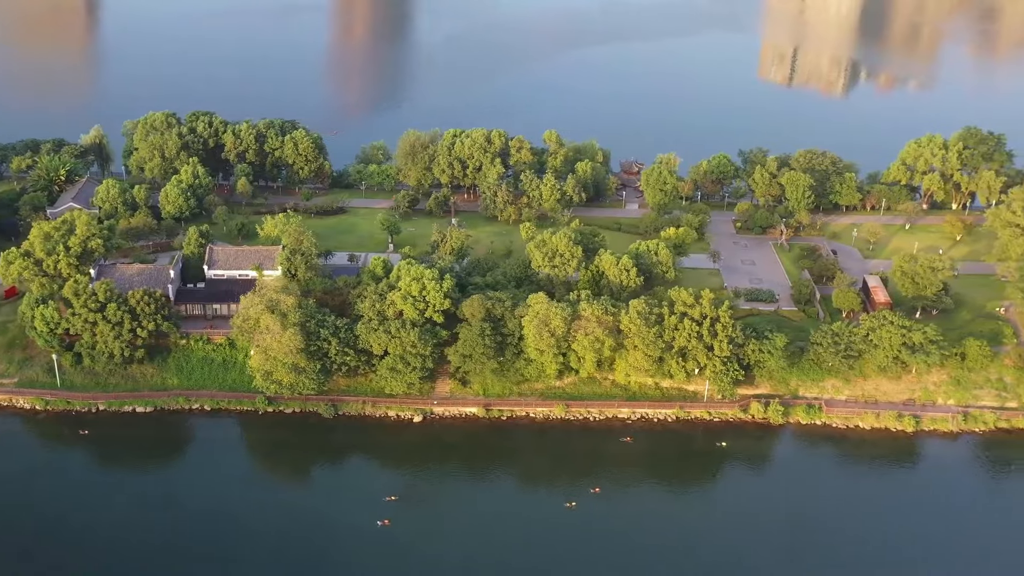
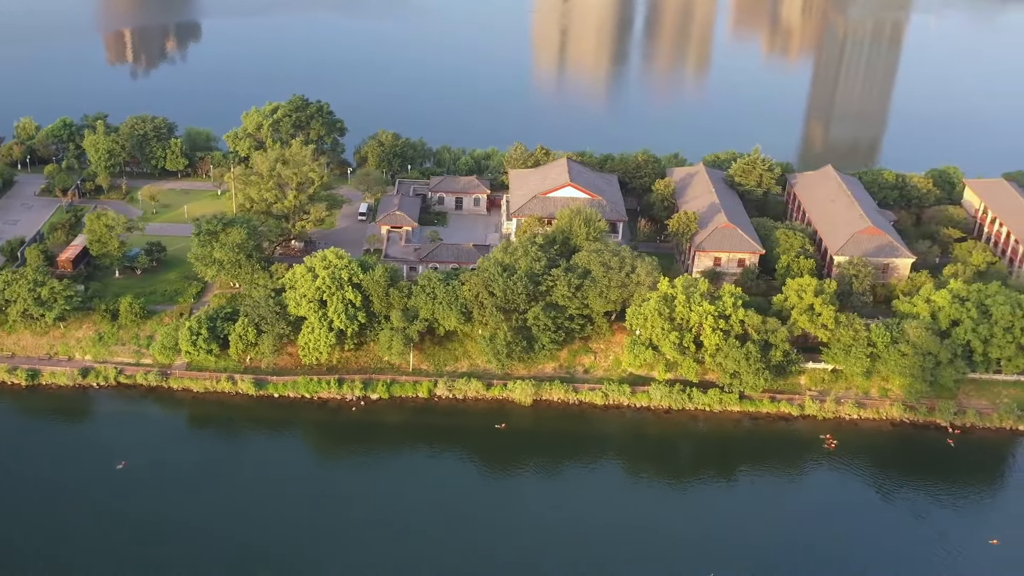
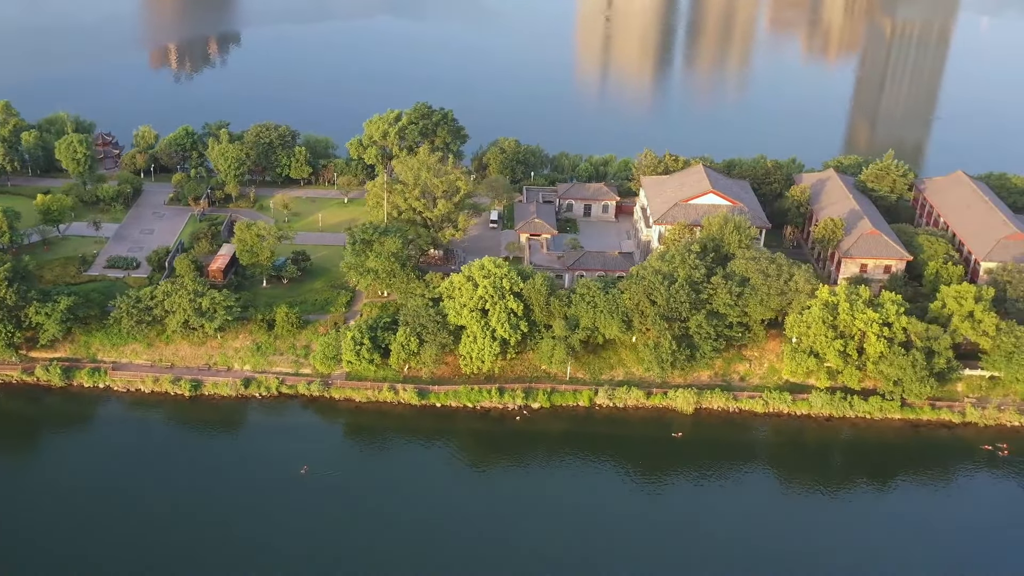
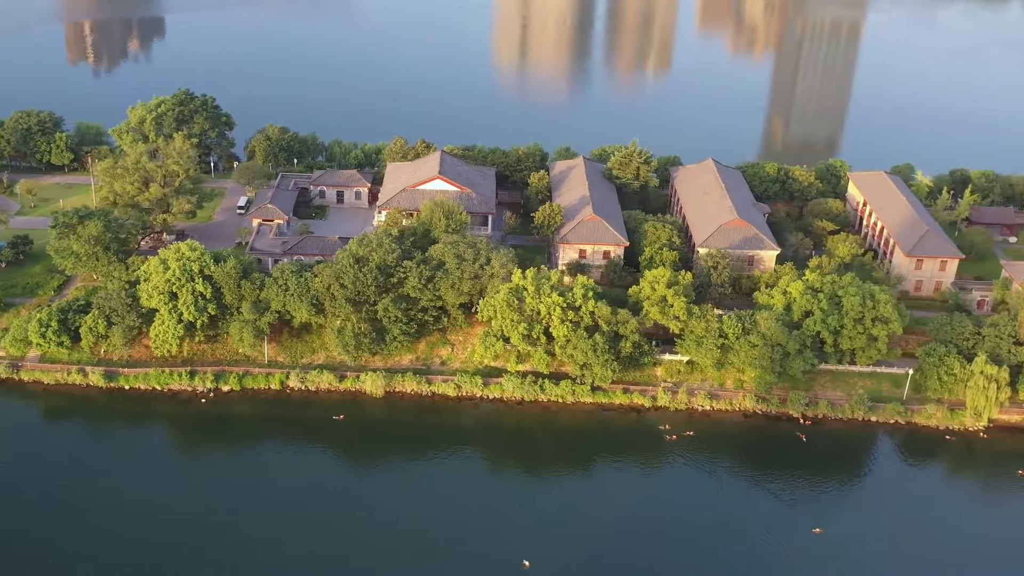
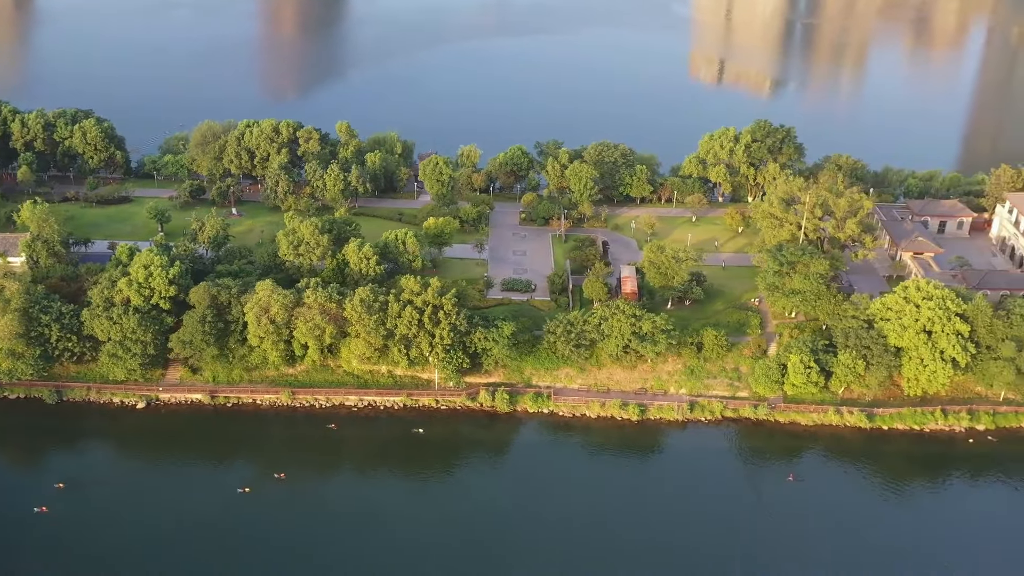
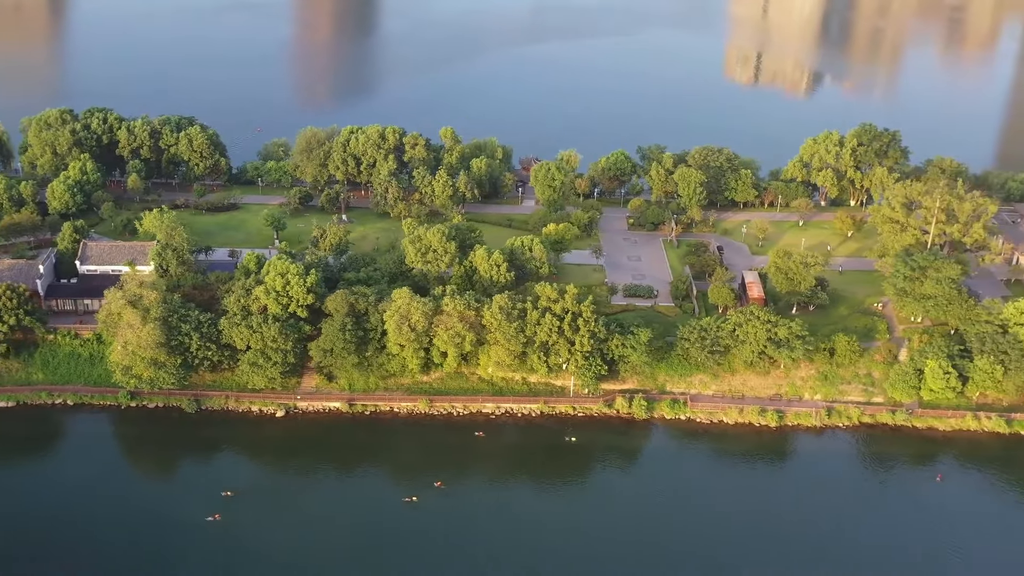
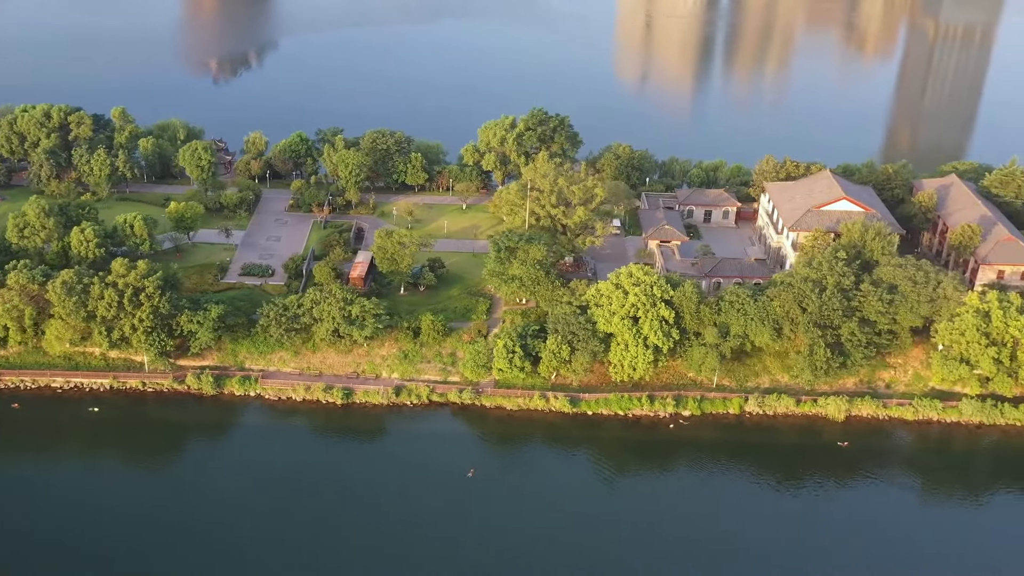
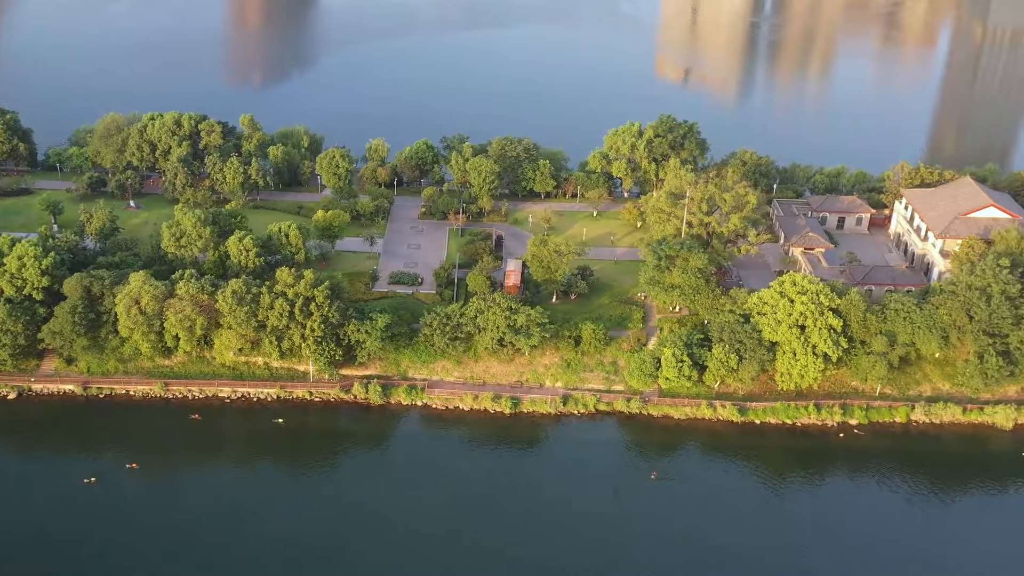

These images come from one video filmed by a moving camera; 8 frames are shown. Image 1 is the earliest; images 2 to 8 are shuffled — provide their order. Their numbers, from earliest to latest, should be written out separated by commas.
6, 5, 8, 7, 3, 2, 4
